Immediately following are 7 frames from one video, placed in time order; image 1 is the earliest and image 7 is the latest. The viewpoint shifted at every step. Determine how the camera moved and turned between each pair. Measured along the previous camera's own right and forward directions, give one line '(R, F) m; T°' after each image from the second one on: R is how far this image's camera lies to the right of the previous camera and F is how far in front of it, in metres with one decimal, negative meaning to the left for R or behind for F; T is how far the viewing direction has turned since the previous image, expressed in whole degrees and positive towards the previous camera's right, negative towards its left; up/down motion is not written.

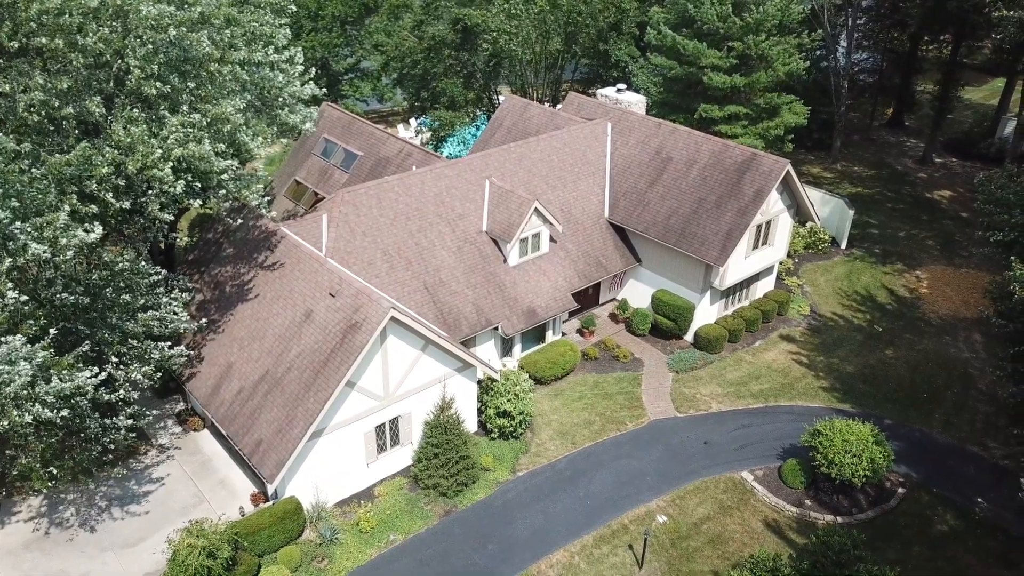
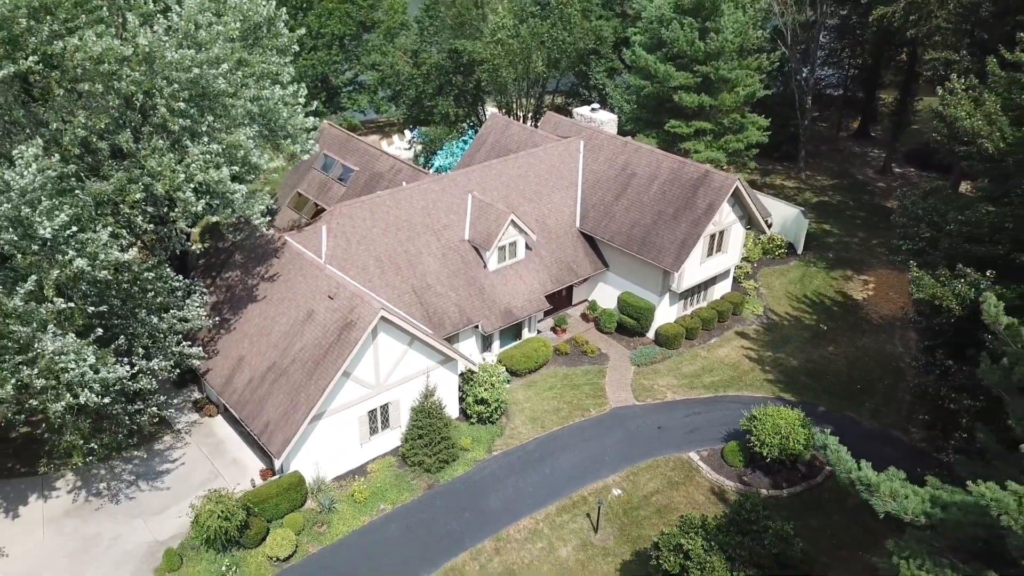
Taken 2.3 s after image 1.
(+0.8, -3.3) m; 0°
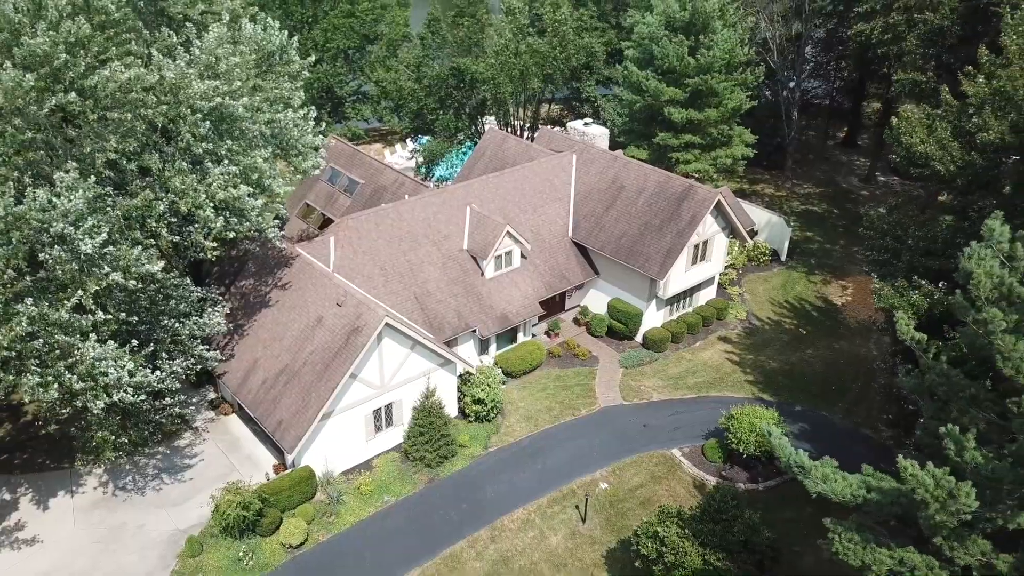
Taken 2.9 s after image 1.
(+0.2, -1.9) m; 0°
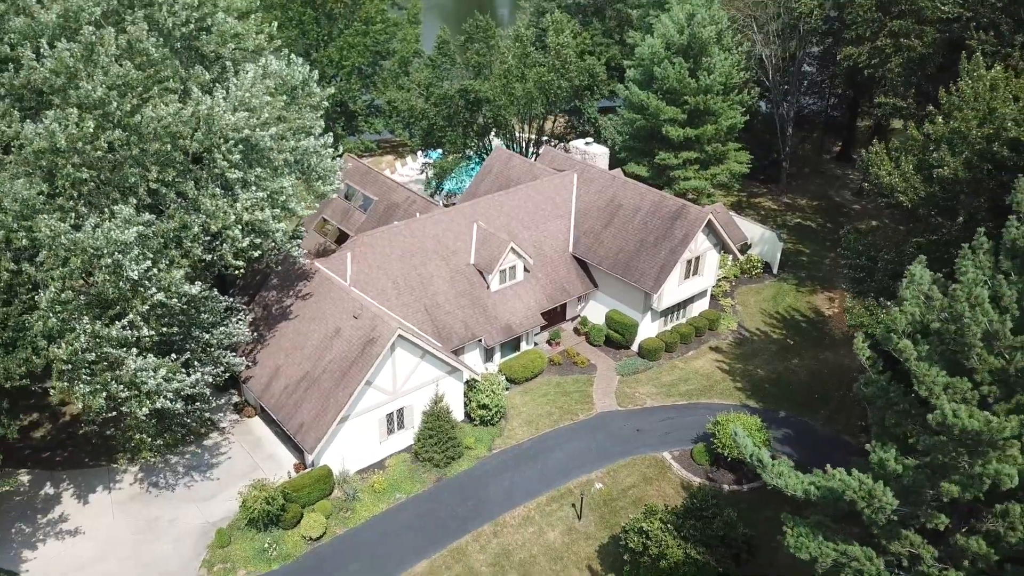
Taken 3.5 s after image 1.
(+0.2, -2.2) m; -1°
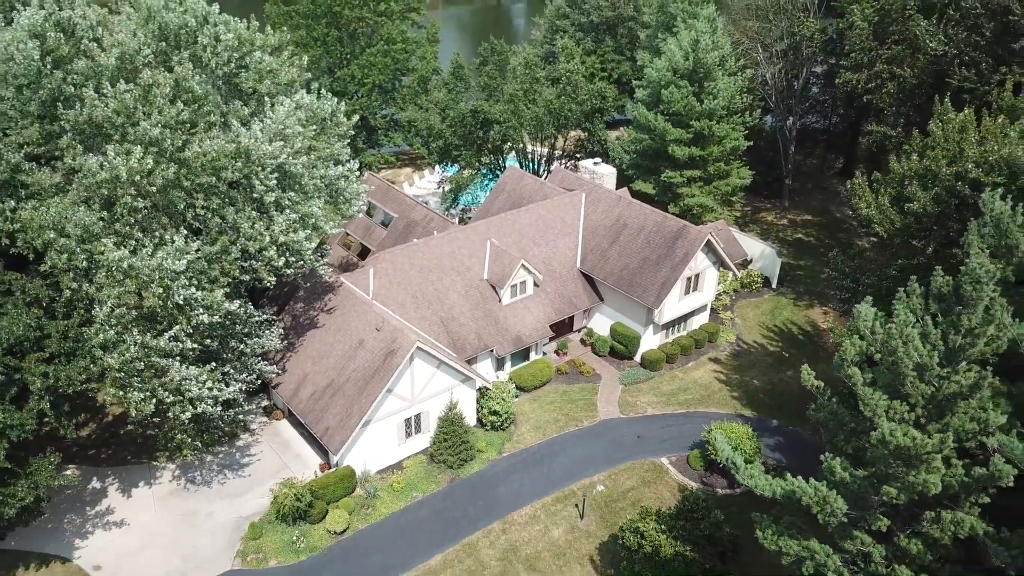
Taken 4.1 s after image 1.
(+0.2, -2.4) m; -1°
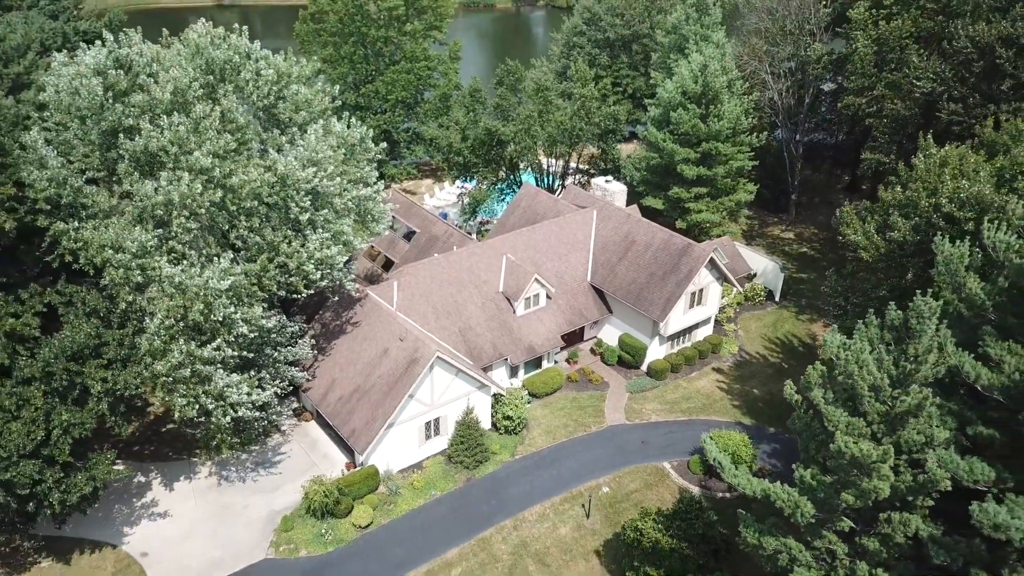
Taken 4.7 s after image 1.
(+0.1, -2.4) m; -1°
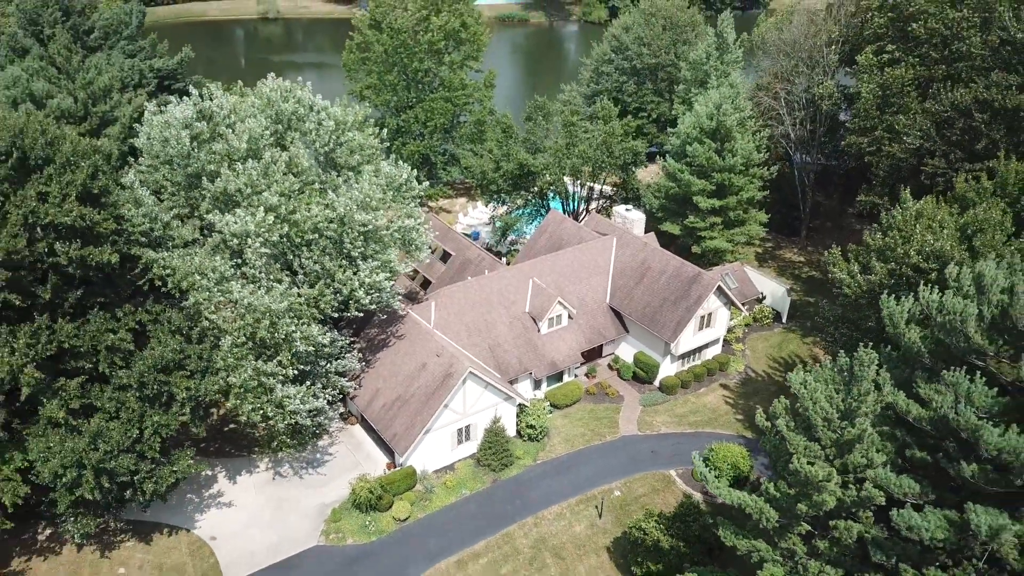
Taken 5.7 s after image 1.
(+0.2, -4.2) m; -2°
